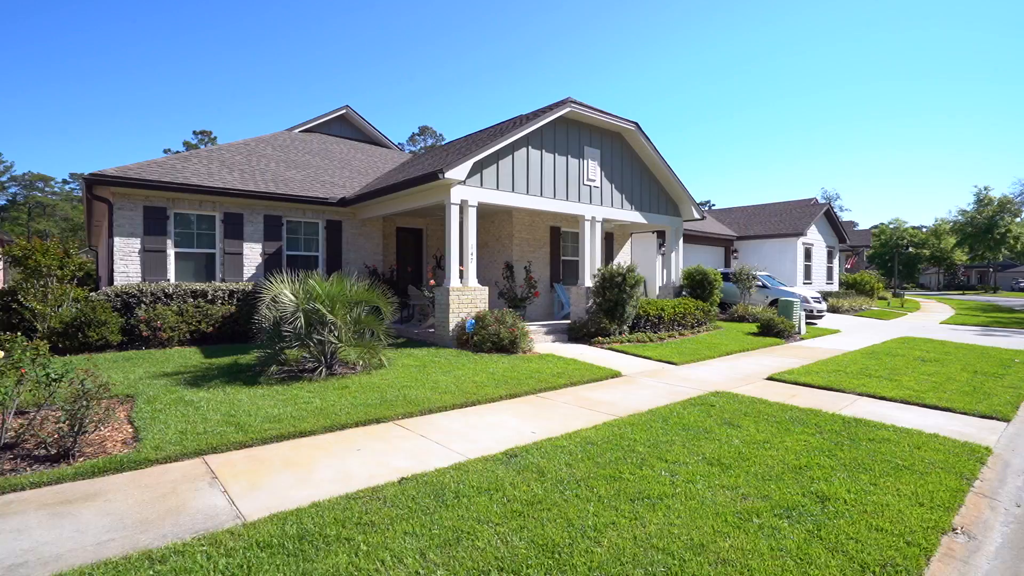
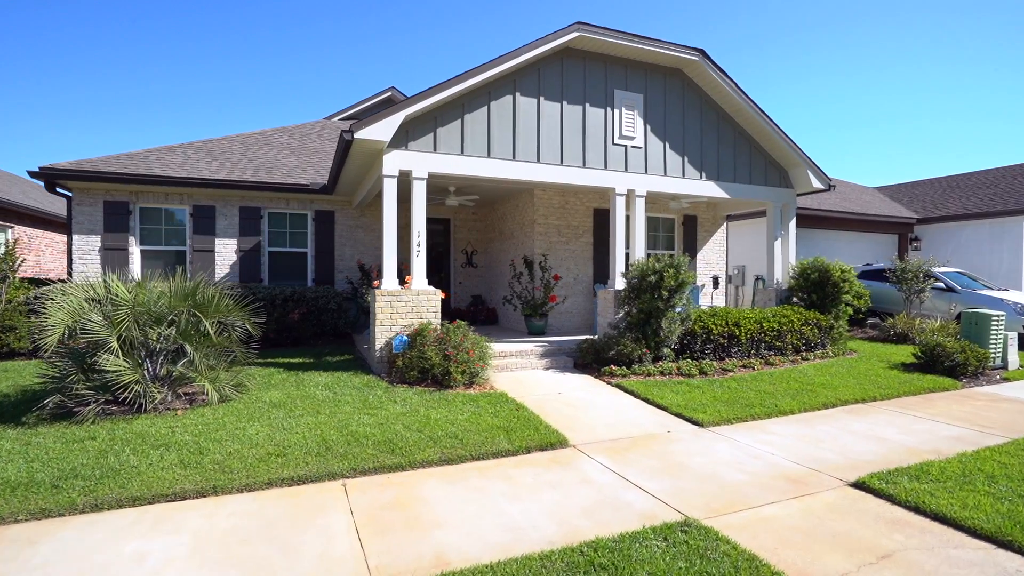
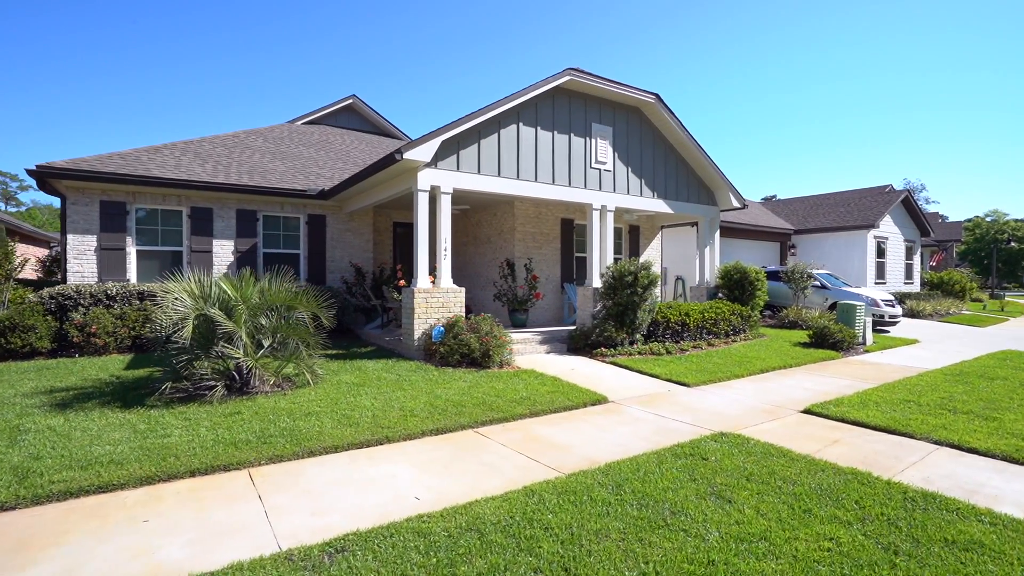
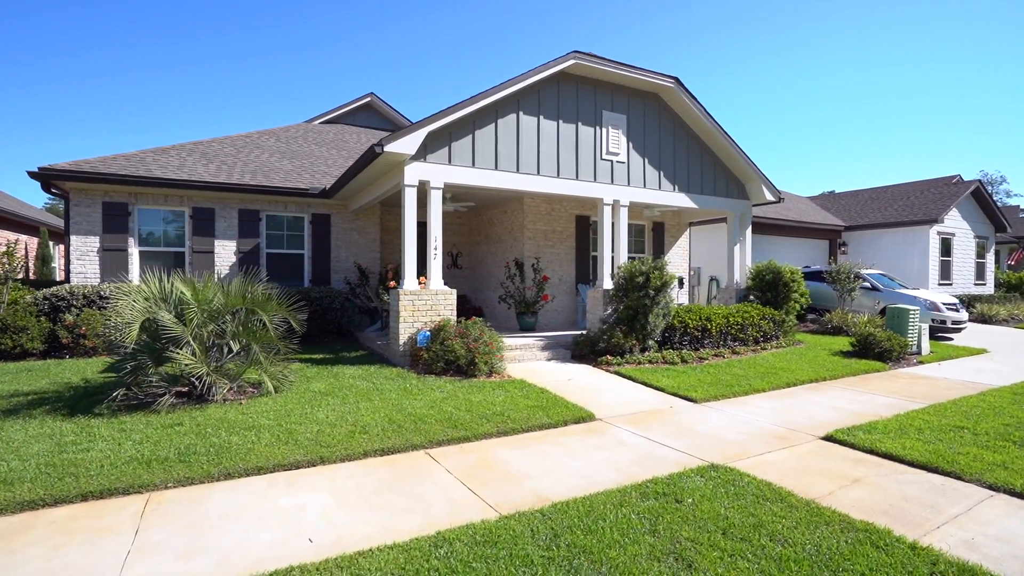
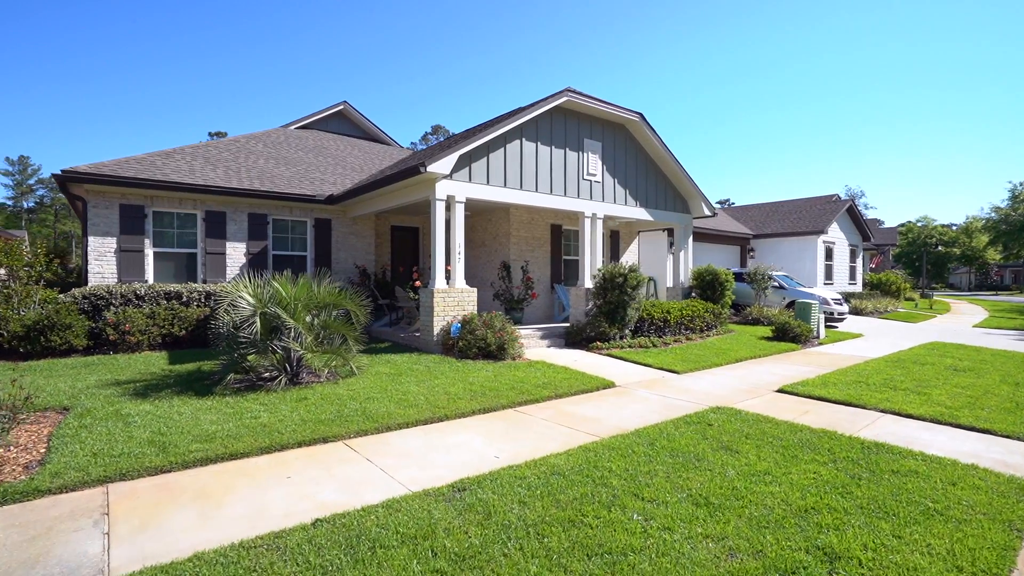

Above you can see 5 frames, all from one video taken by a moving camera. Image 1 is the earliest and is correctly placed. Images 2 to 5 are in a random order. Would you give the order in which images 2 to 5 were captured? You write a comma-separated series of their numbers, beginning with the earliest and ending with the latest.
5, 3, 4, 2
